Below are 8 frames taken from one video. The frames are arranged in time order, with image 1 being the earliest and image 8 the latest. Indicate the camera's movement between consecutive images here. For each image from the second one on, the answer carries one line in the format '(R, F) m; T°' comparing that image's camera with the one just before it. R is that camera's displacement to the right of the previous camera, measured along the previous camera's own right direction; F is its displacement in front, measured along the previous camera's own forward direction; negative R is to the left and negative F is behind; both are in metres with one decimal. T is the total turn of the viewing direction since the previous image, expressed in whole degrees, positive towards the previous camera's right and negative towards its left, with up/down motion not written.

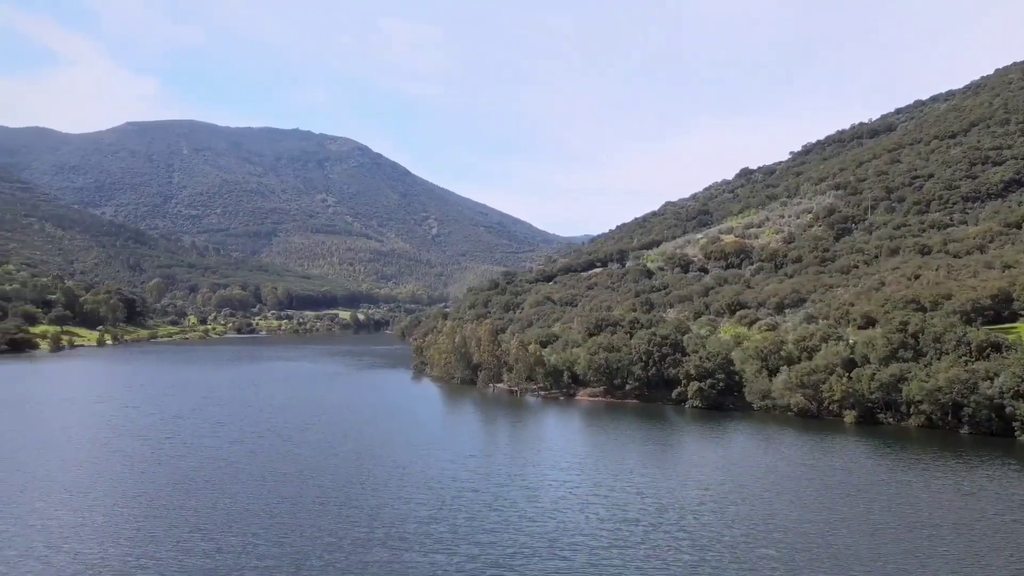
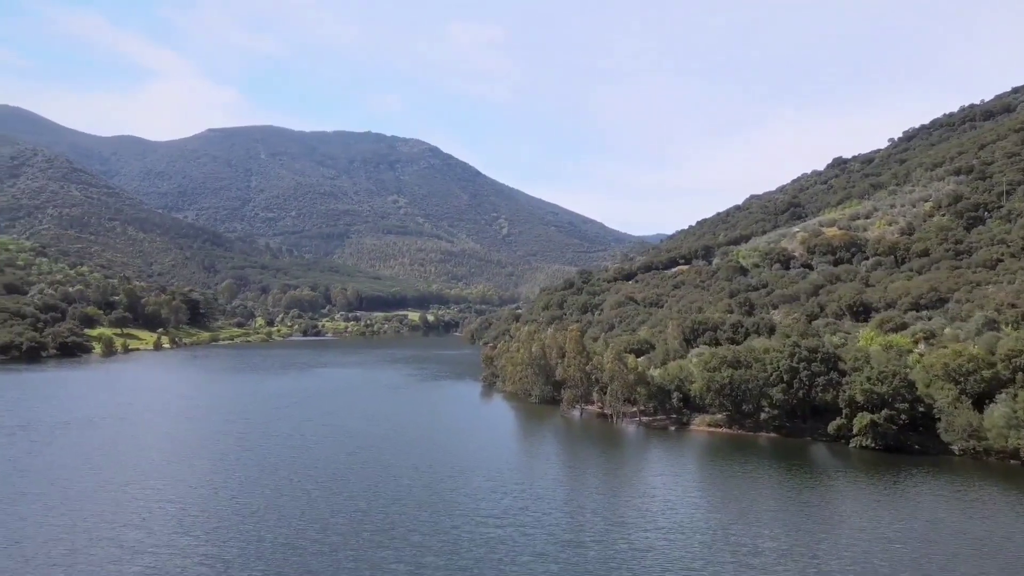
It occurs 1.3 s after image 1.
(-1.5, +13.0) m; -5°
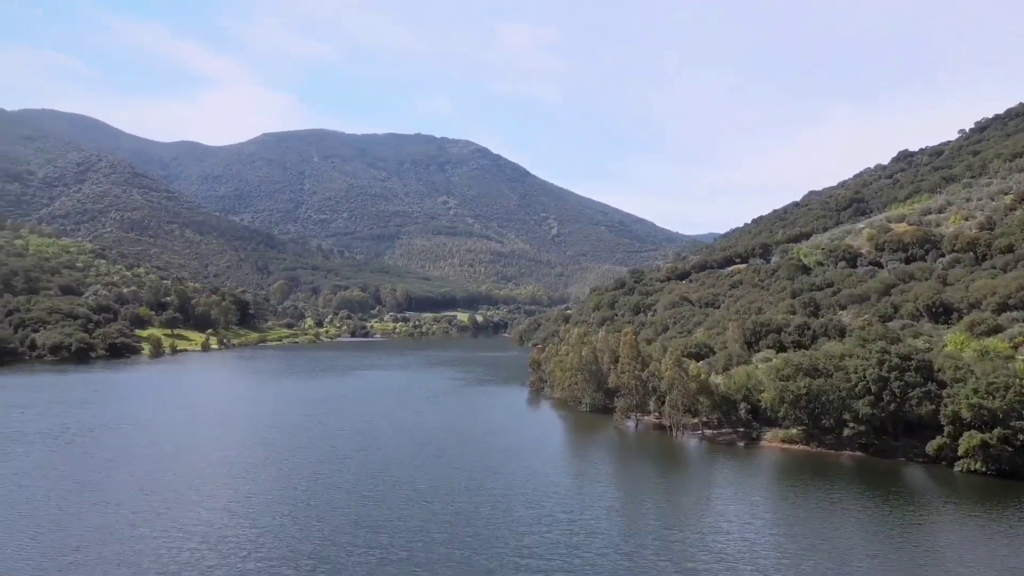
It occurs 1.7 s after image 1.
(+0.1, +4.2) m; -4°
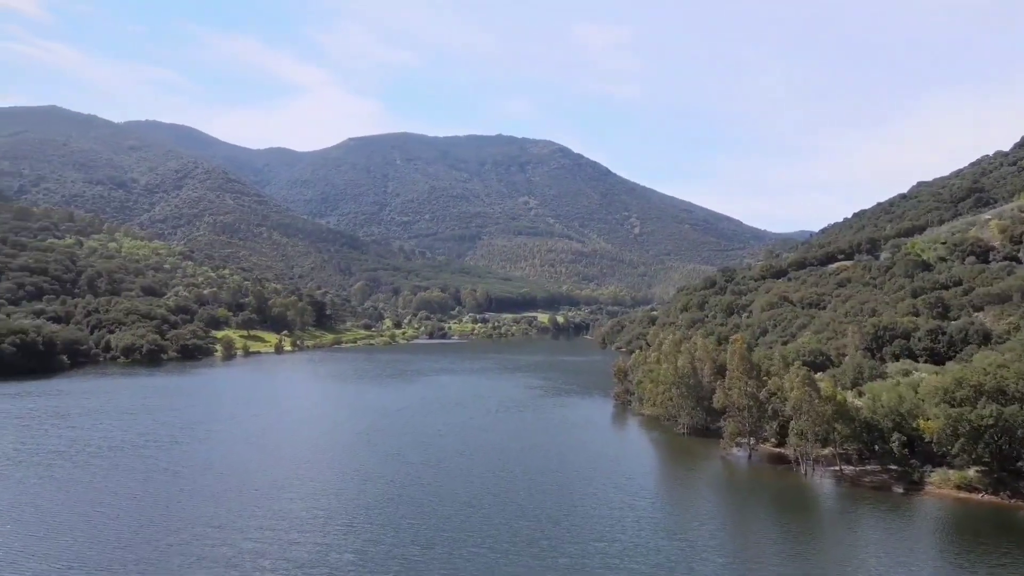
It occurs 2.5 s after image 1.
(0.0, +8.1) m; -6°
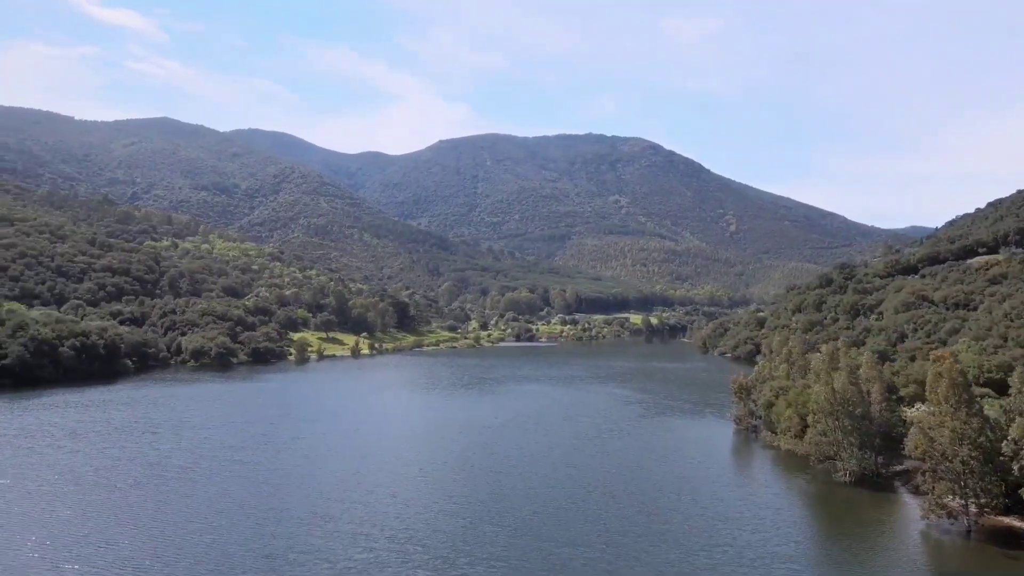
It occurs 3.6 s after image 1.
(-0.2, +10.9) m; -7°
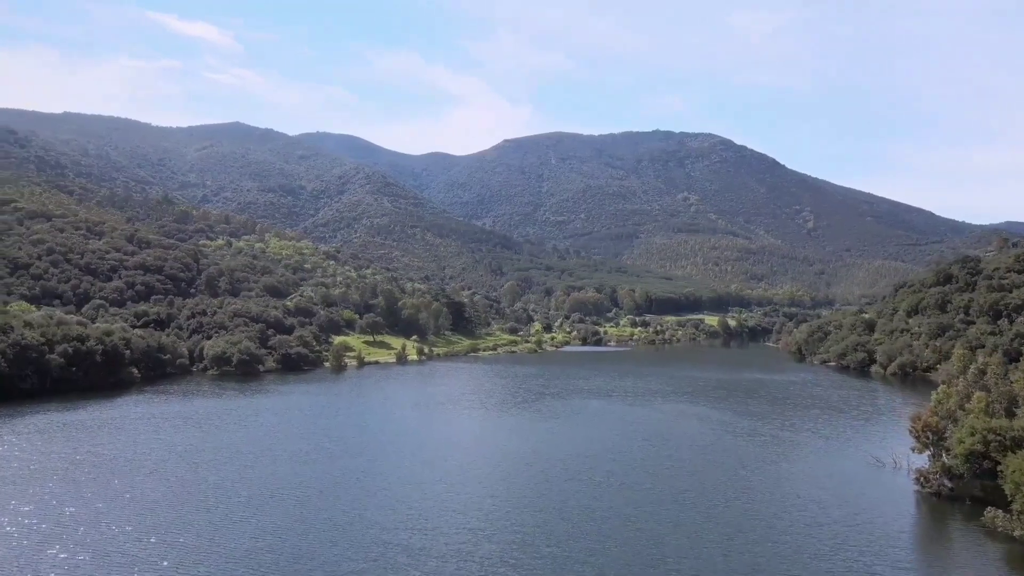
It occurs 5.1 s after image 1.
(0.0, +15.1) m; -5°
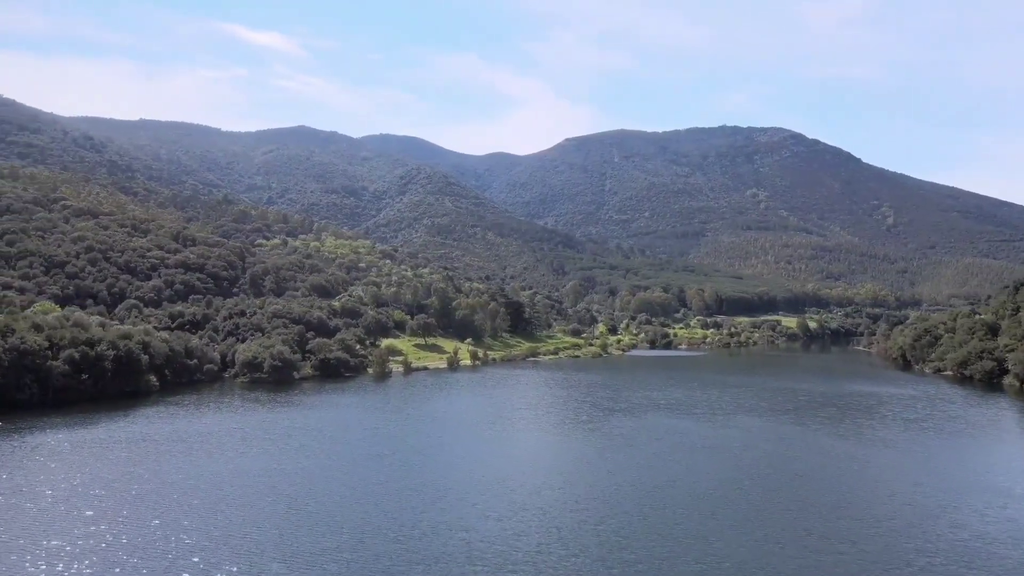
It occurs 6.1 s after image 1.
(-0.1, +10.8) m; -5°
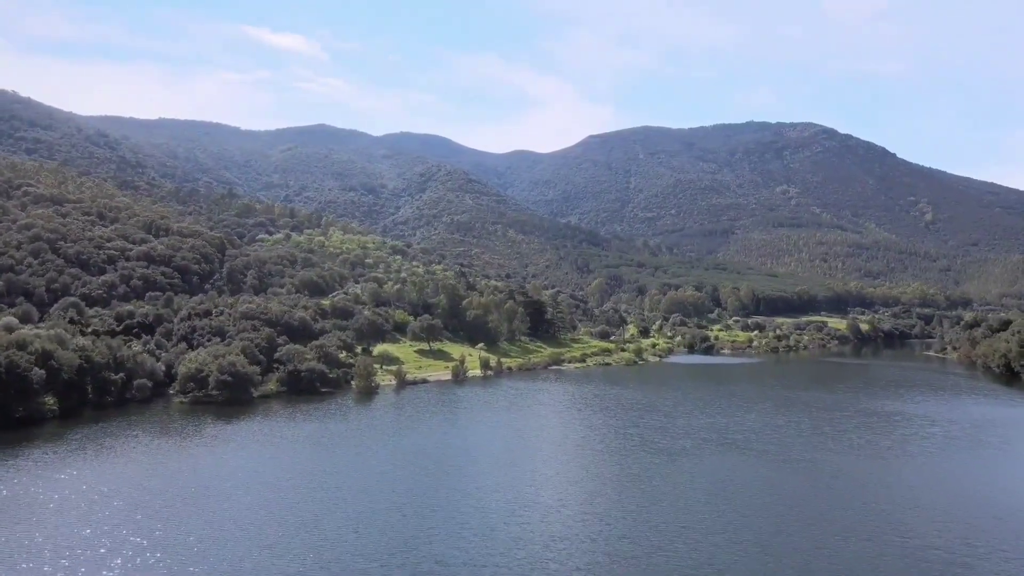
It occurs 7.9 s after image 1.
(+0.4, +17.8) m; -2°
